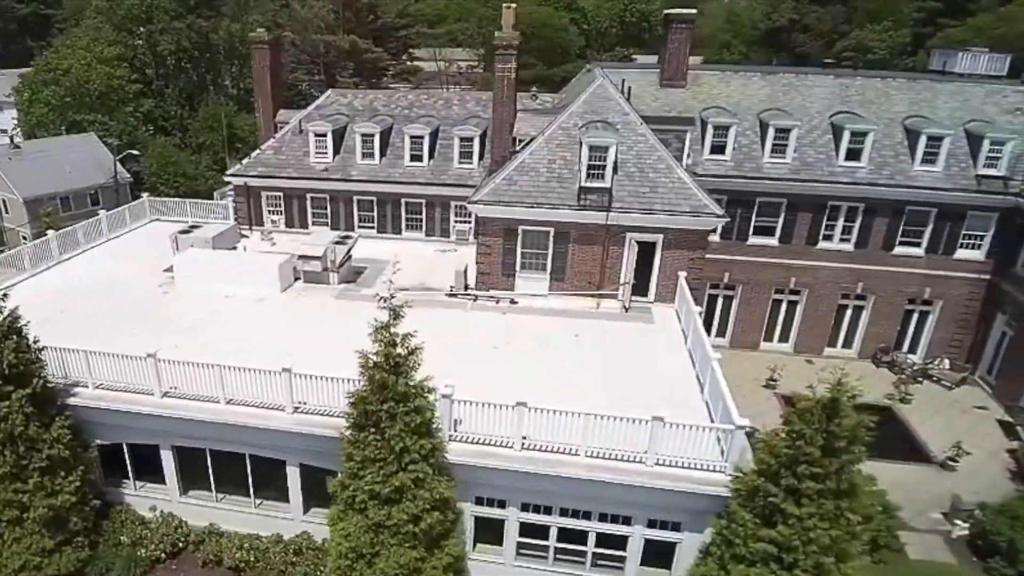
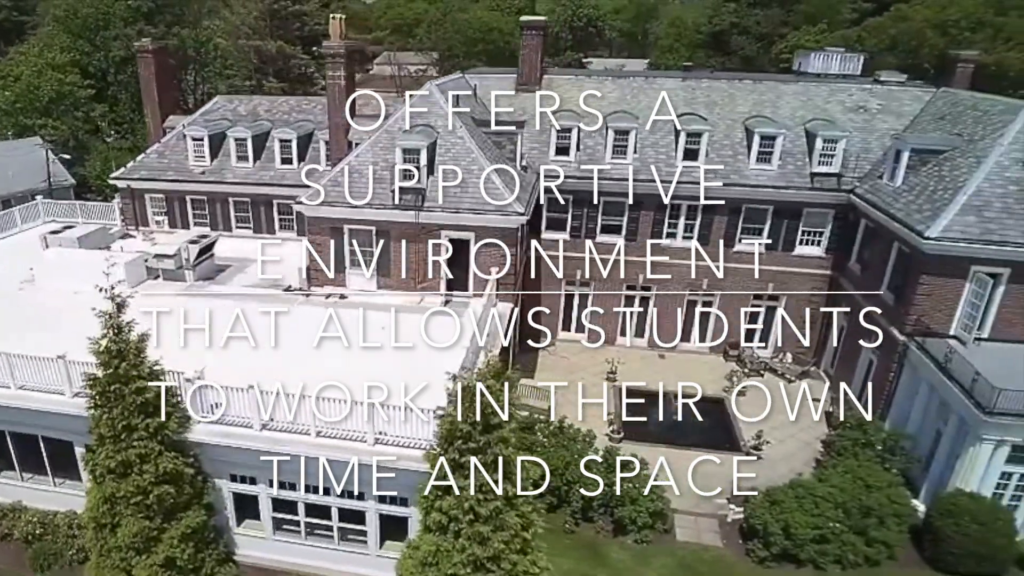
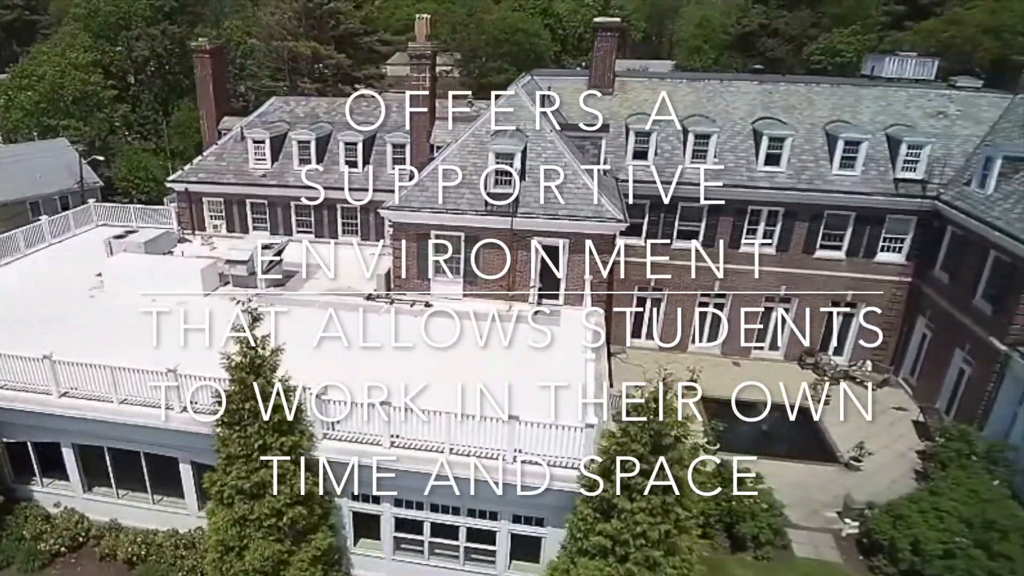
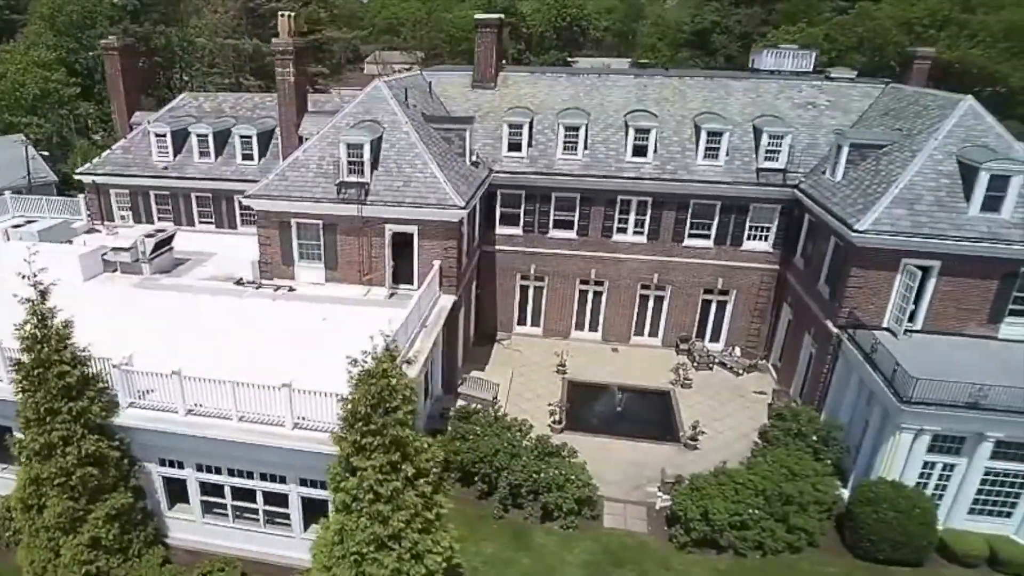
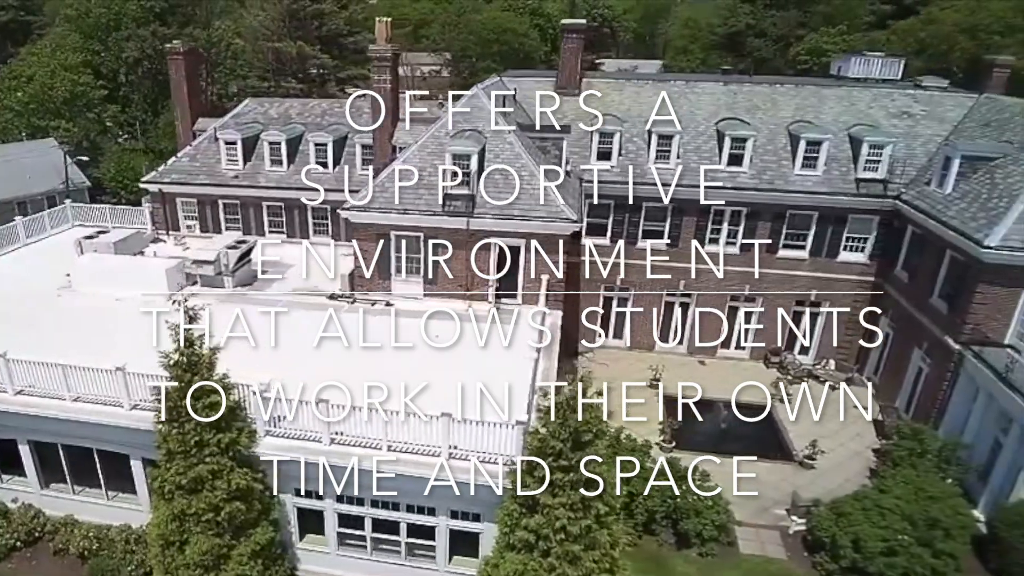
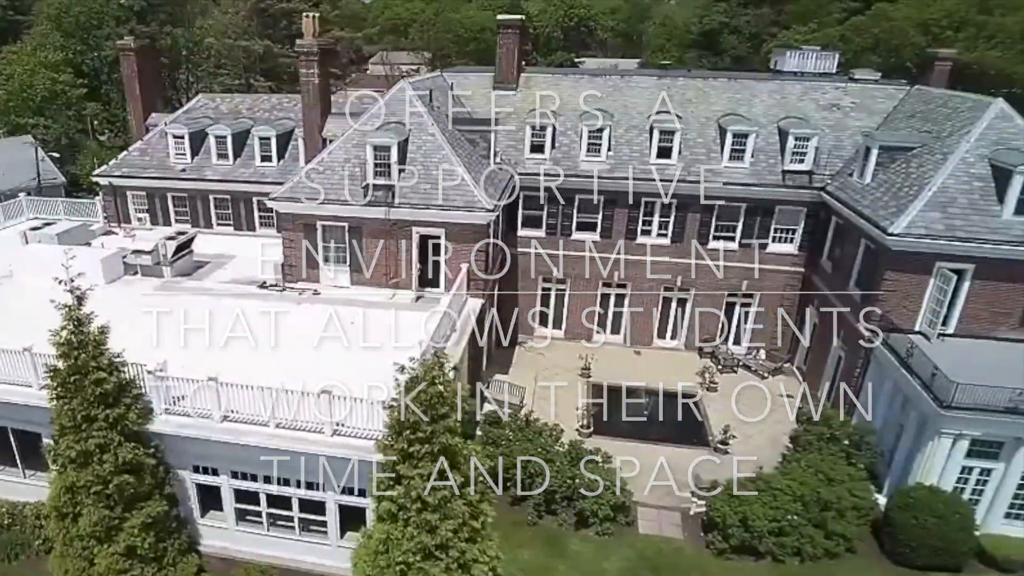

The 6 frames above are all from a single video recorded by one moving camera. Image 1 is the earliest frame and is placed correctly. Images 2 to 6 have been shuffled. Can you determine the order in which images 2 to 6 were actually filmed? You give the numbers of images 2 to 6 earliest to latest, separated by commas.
3, 5, 2, 6, 4
